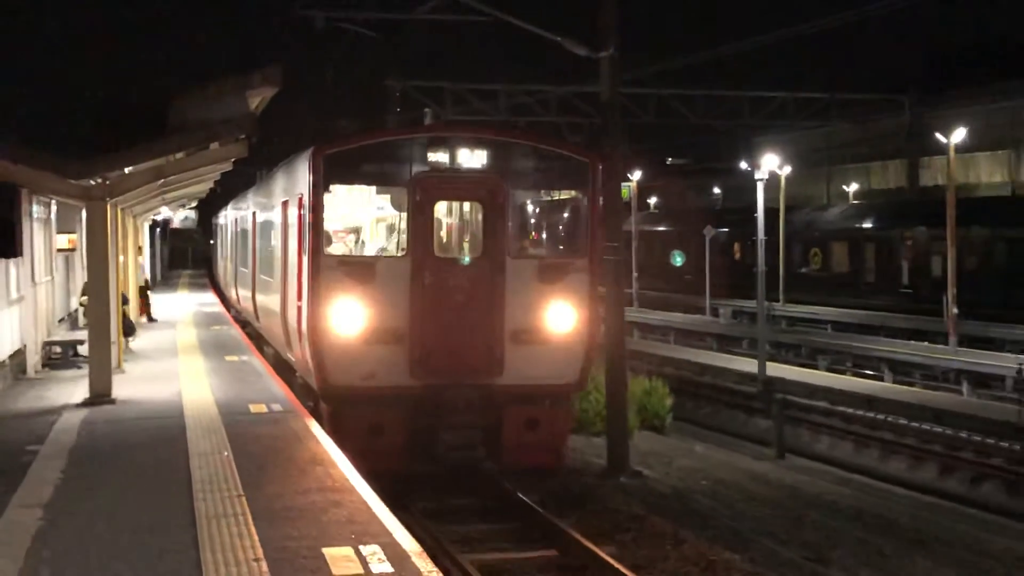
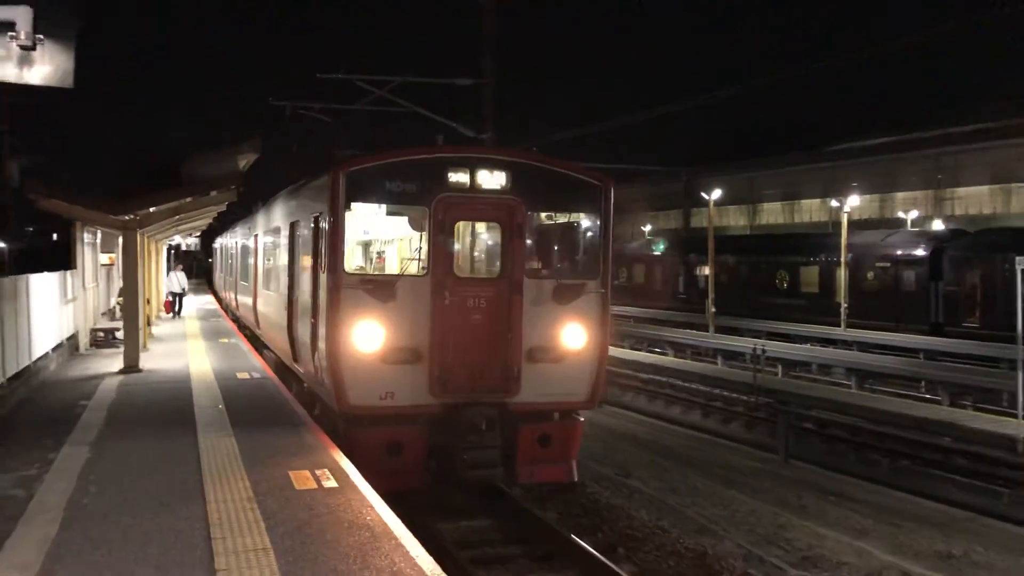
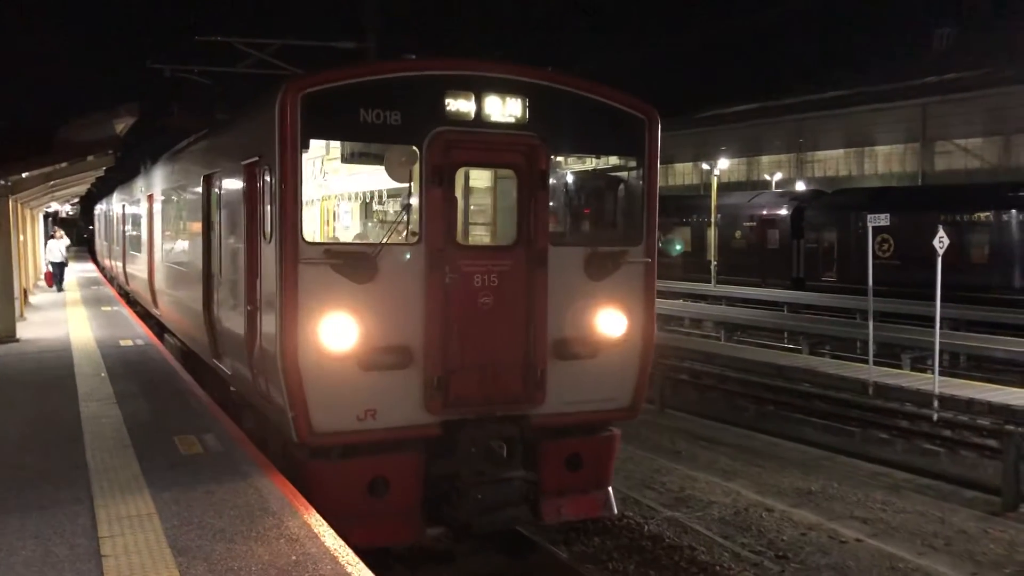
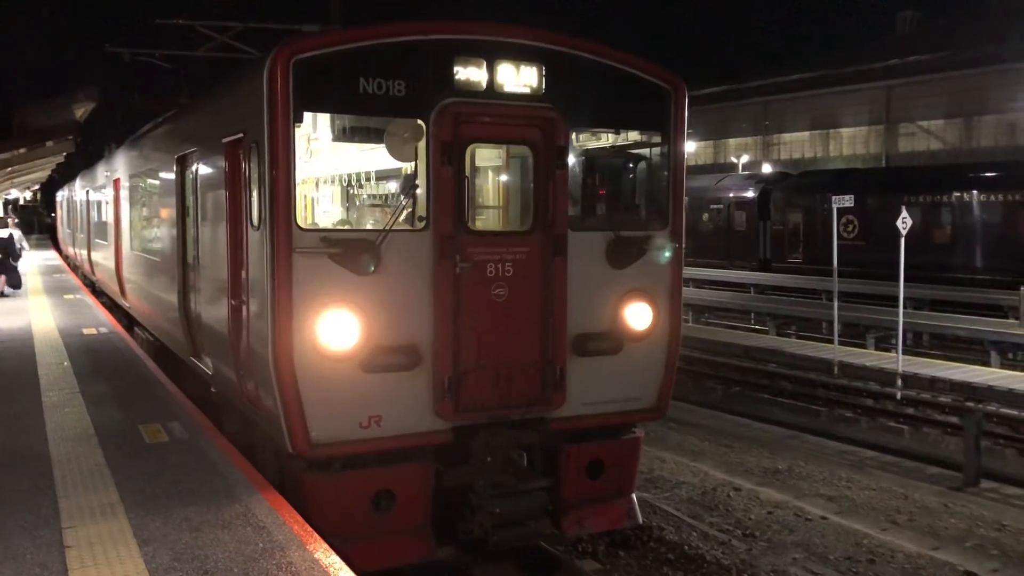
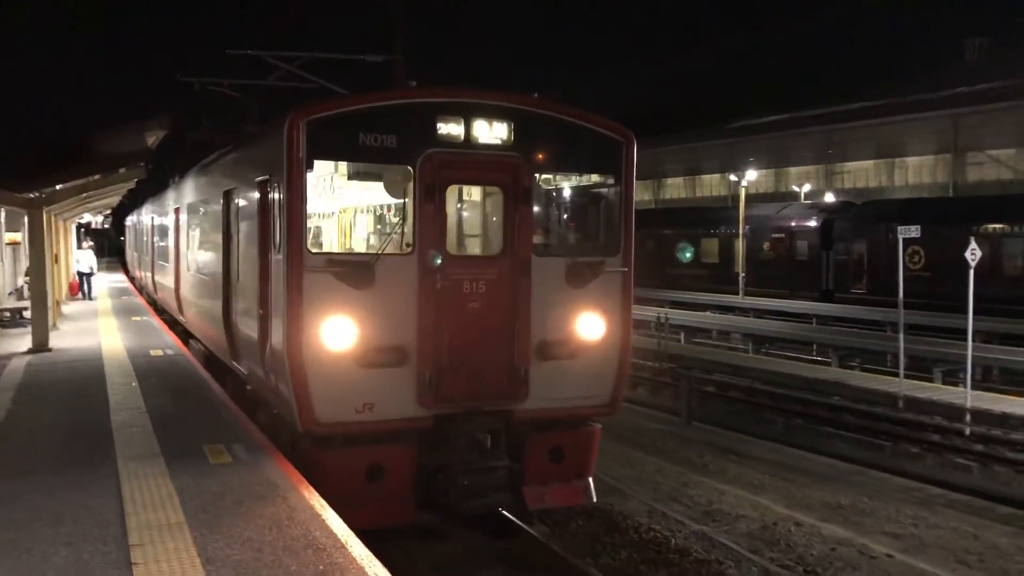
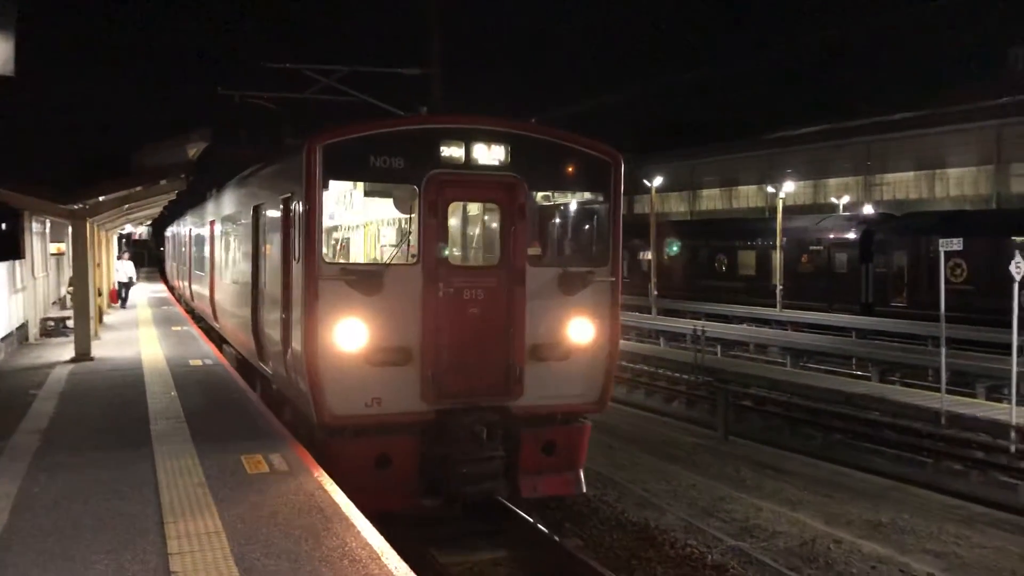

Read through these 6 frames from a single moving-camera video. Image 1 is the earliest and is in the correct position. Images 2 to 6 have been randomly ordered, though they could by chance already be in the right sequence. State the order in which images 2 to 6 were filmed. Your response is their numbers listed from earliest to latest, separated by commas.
2, 6, 5, 3, 4
